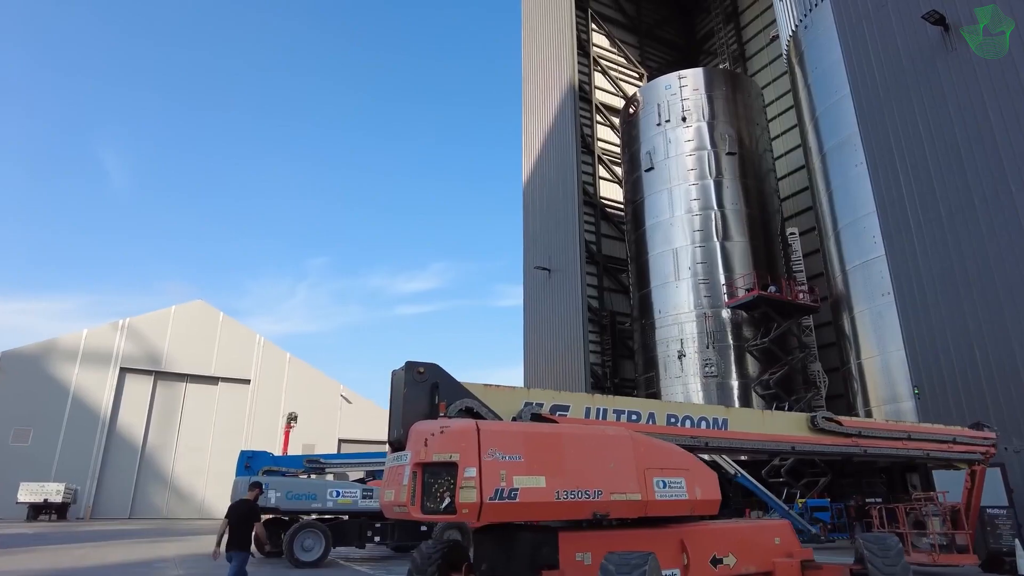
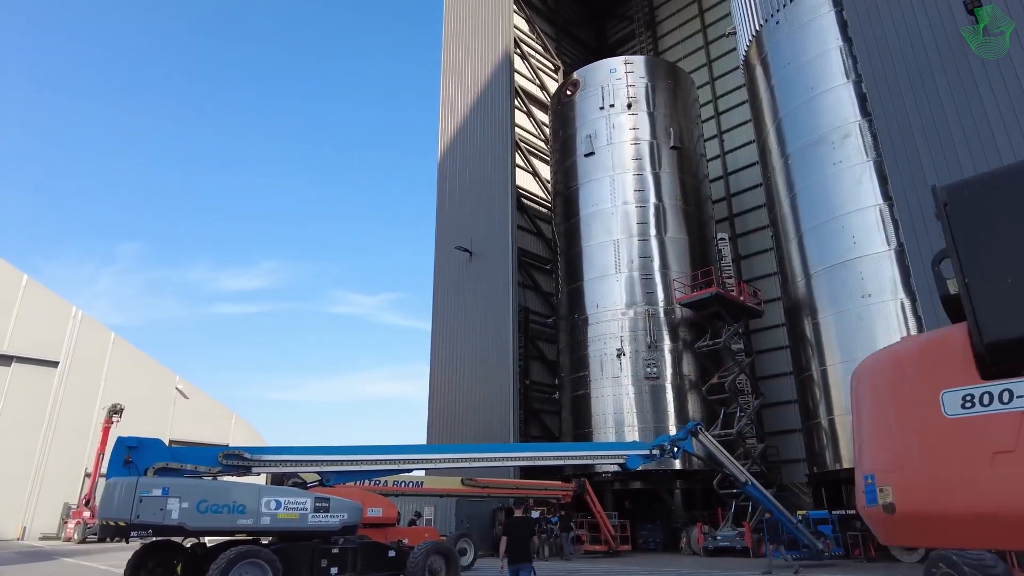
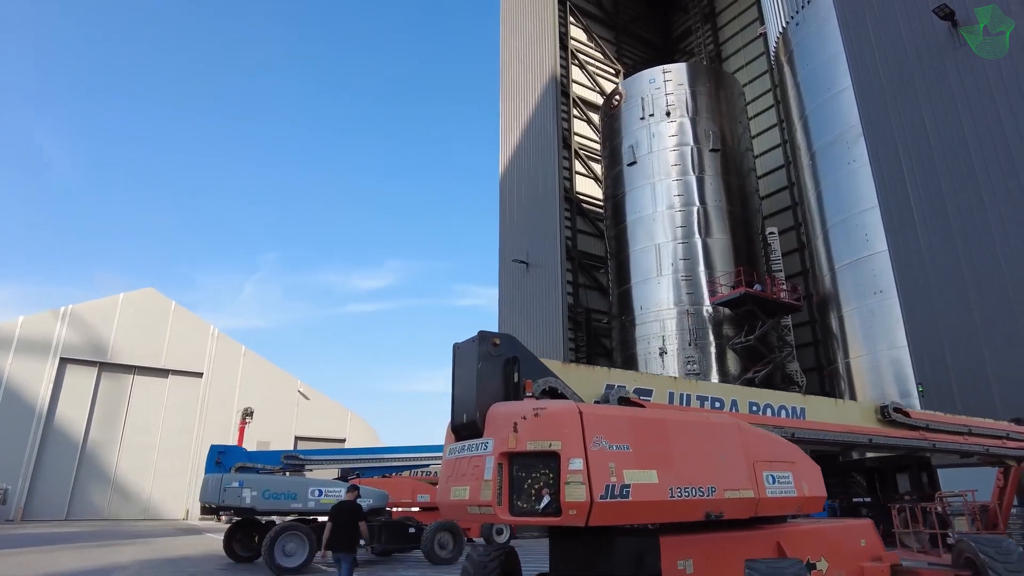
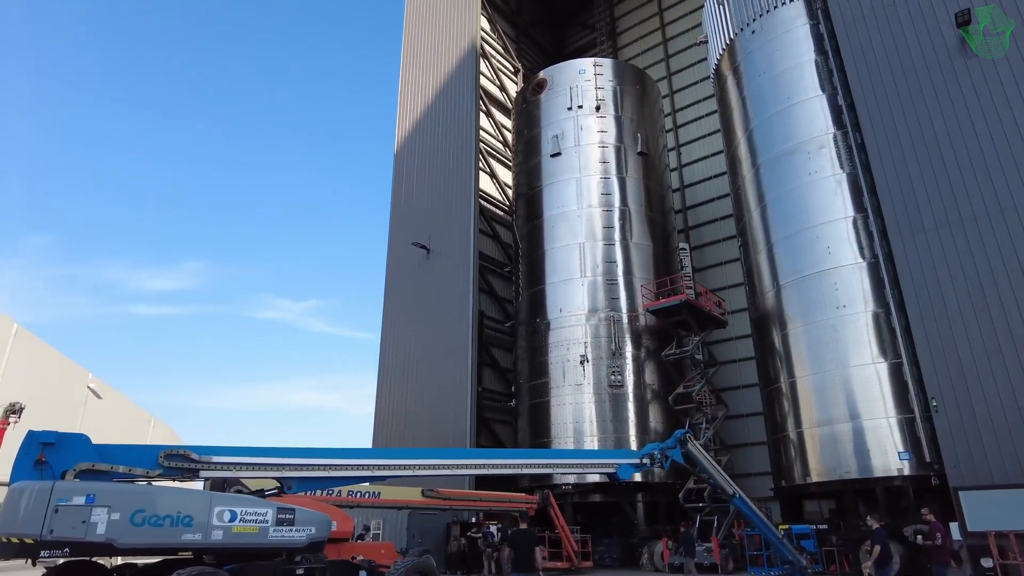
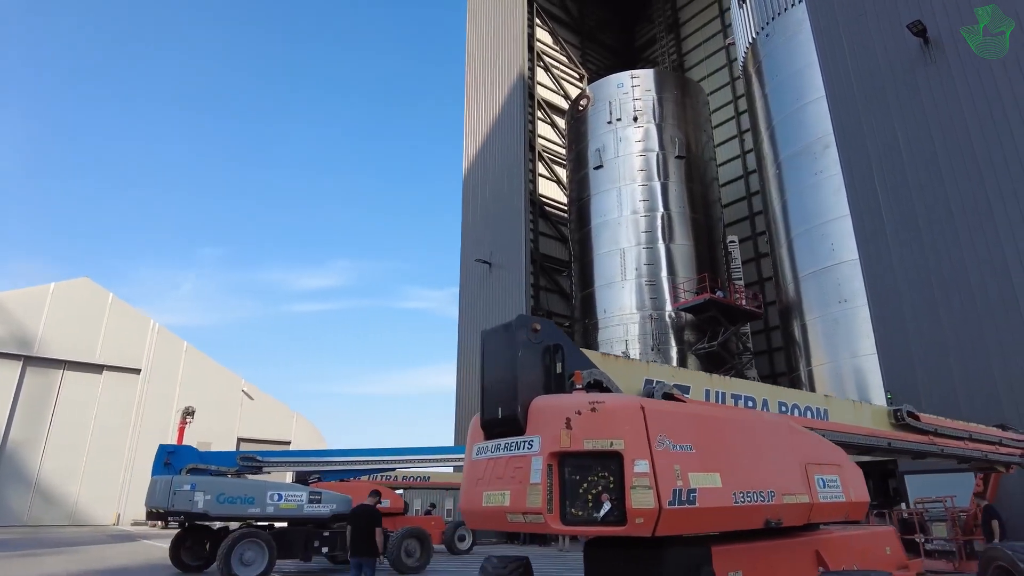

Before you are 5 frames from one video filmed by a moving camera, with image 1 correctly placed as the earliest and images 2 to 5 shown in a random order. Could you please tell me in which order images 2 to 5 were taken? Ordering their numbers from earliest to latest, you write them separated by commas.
3, 5, 2, 4
